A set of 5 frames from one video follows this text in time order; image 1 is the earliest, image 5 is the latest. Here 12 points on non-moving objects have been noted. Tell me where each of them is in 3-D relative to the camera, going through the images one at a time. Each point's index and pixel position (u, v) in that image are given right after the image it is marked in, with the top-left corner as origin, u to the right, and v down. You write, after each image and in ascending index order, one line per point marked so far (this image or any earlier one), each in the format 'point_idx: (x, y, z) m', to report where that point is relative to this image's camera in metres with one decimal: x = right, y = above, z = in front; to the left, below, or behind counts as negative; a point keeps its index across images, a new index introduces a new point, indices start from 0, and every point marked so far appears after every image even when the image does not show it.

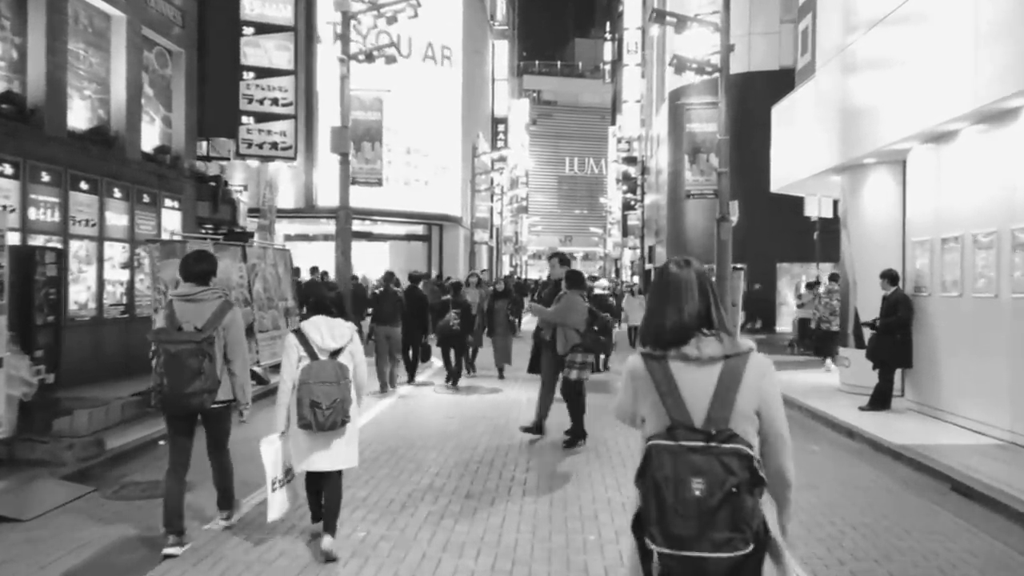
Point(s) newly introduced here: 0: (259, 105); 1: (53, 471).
0: (-5.4, +3.9, +18.7) m
1: (-4.5, -1.8, +8.5) m
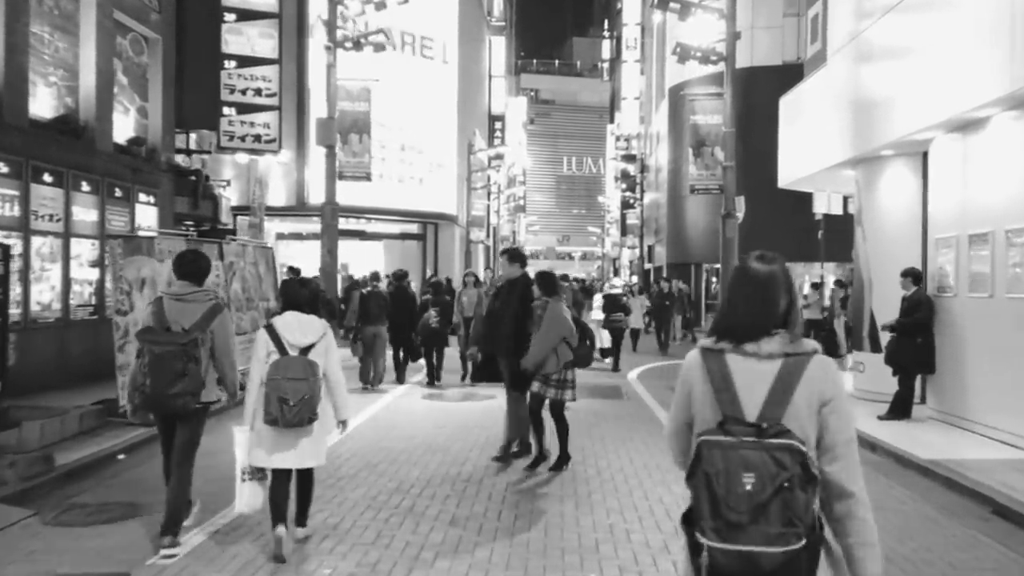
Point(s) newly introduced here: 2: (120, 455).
0: (-5.5, +3.9, +17.9) m
1: (-4.5, -1.8, +7.6) m
2: (-4.3, -1.8, +9.5) m
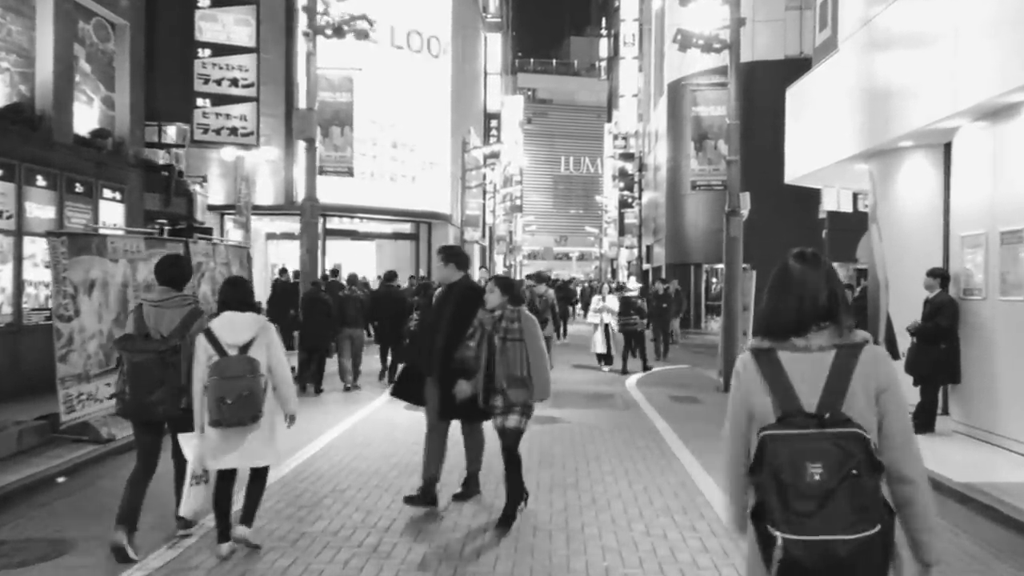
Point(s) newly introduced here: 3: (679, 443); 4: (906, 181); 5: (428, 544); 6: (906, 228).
0: (-5.7, +3.9, +16.9) m
1: (-4.7, -1.8, +6.7) m
2: (-4.4, -1.8, +8.6) m
3: (+2.0, -1.8, +10.3) m
4: (+5.7, +1.5, +12.7) m
5: (-0.6, -1.8, +6.2) m
6: (+5.7, +0.9, +12.7) m
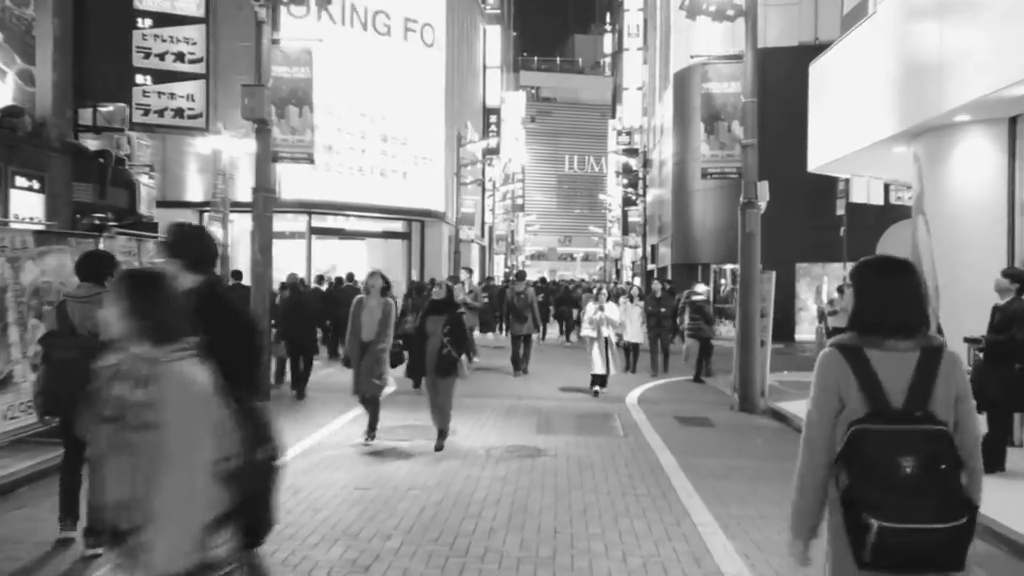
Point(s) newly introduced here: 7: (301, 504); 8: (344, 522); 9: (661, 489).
0: (-5.9, +3.8, +14.9) m
1: (-5.0, -1.8, +4.6) m
2: (-4.7, -1.9, +6.5) m
3: (+1.7, -1.9, +8.2) m
4: (+5.4, +1.5, +10.6) m
5: (-0.9, -1.9, +4.2) m
6: (+5.4, +0.8, +10.6) m
7: (-1.8, -1.9, +7.4) m
8: (-1.3, -1.9, +7.1) m
9: (+1.4, -1.9, +8.1) m
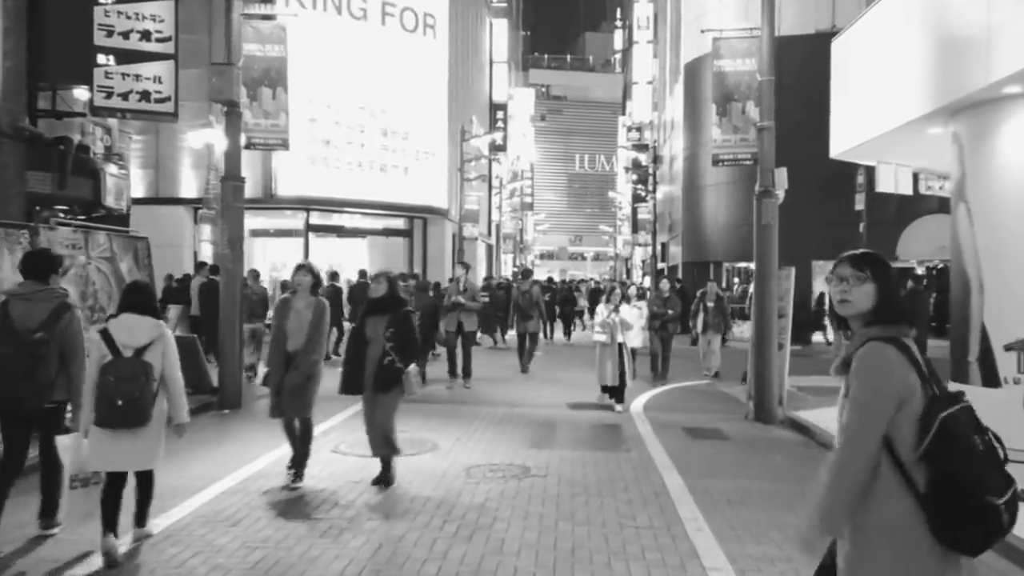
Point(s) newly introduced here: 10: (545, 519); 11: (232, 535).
0: (-6.0, +3.9, +13.7) m
1: (-5.2, -1.8, +3.5) m
2: (-4.9, -1.9, +5.4) m
3: (+1.5, -1.8, +7.0) m
4: (+5.3, +1.5, +9.4) m
5: (-1.1, -1.8, +3.0) m
6: (+5.2, +0.8, +9.3) m
7: (-2.0, -1.8, +6.3) m
8: (-1.5, -1.8, +5.9) m
9: (+1.2, -1.8, +6.9) m
10: (+0.3, -1.8, +6.8) m
11: (-2.0, -1.8, +6.5) m
